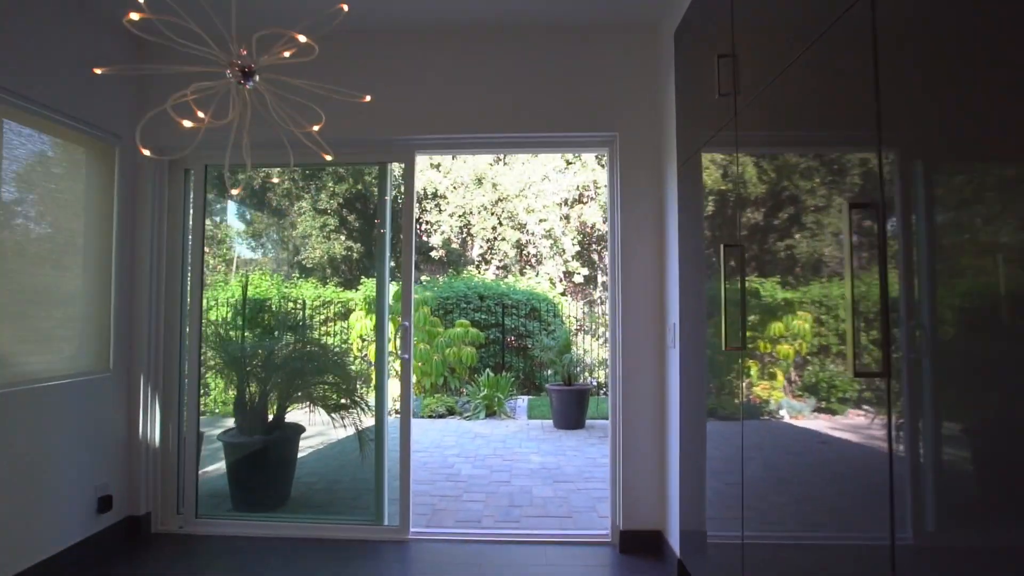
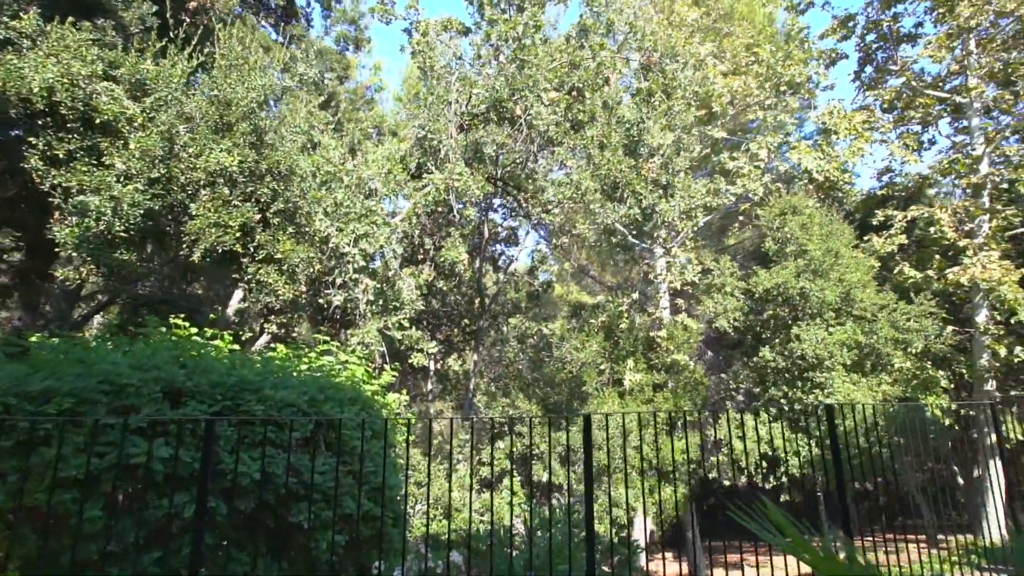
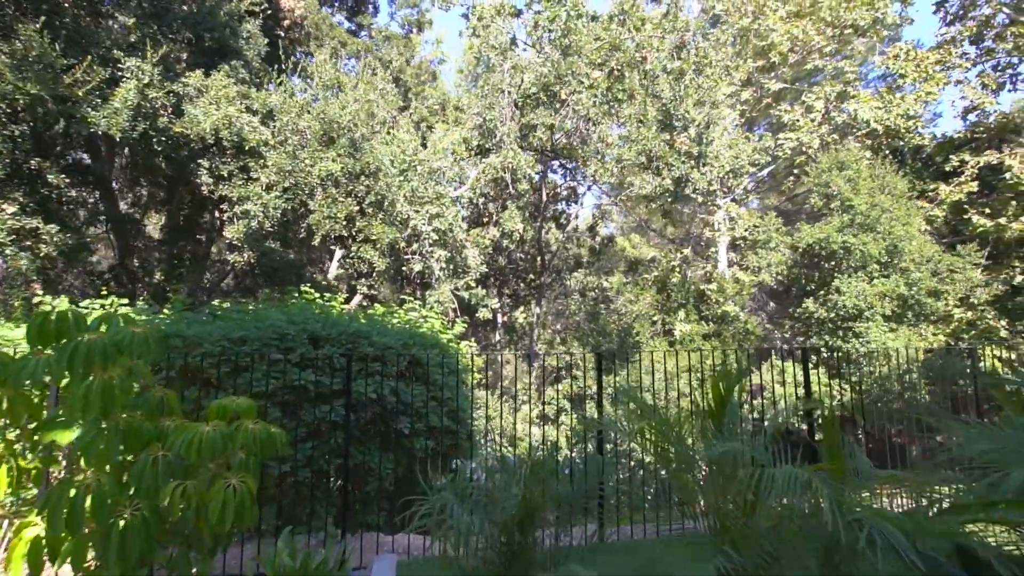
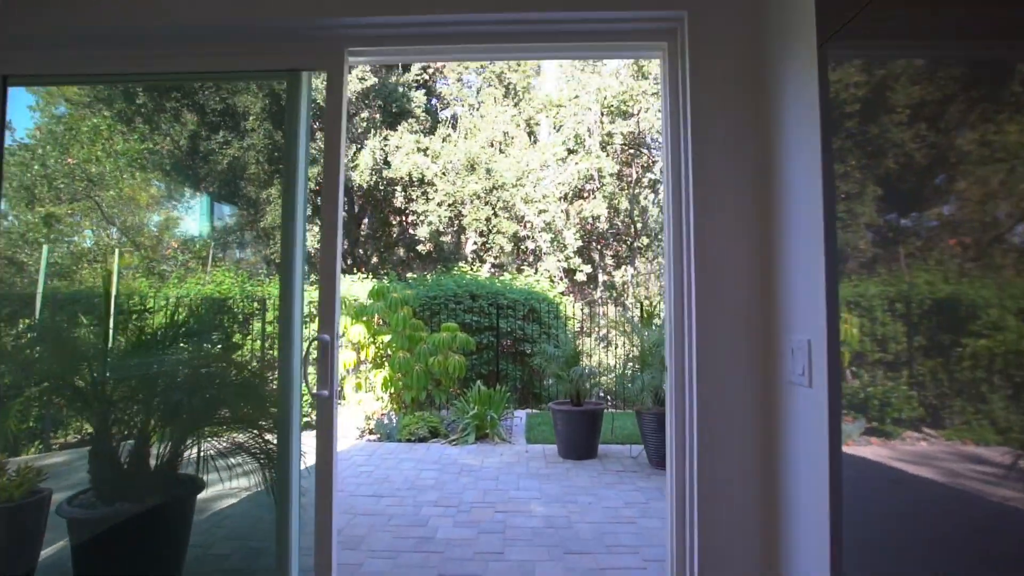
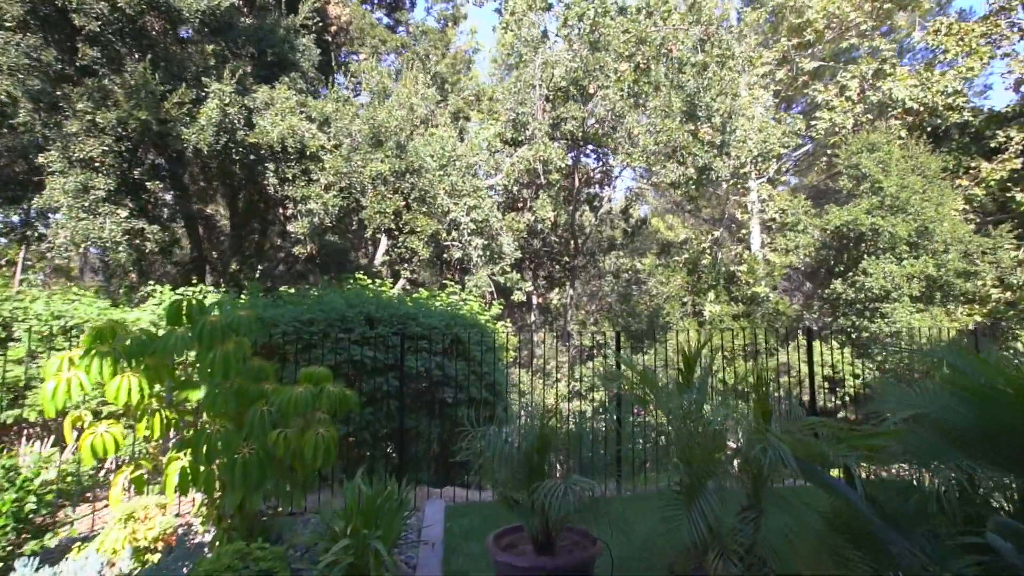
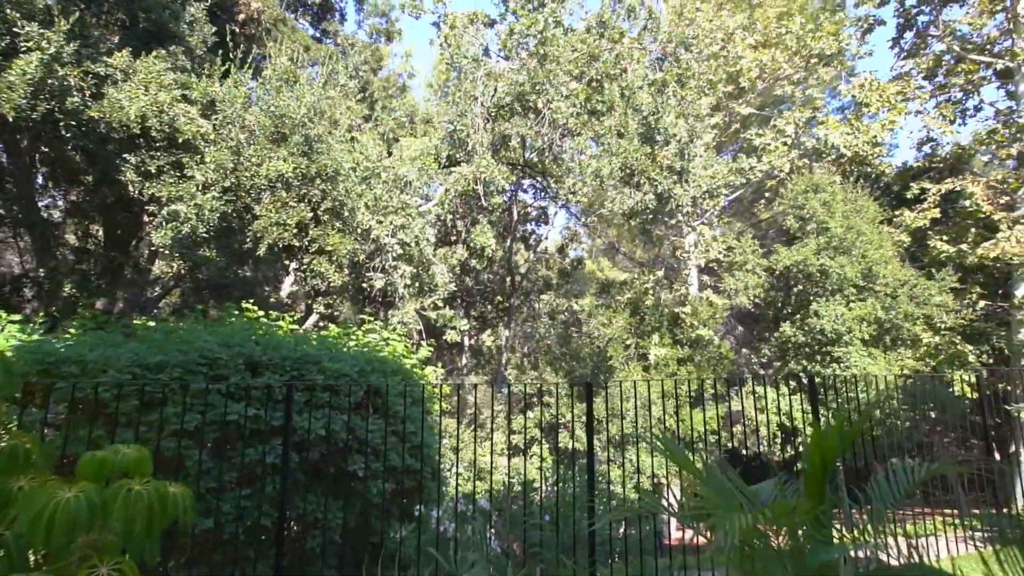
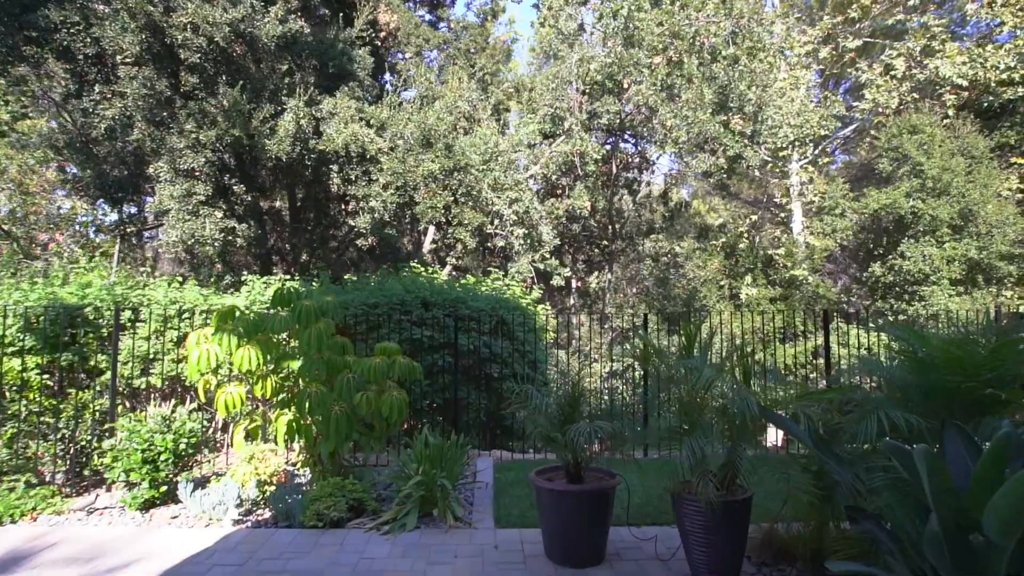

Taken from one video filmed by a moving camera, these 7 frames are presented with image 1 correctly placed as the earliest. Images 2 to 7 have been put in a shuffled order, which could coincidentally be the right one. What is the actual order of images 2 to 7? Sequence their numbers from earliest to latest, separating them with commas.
4, 7, 5, 3, 6, 2
